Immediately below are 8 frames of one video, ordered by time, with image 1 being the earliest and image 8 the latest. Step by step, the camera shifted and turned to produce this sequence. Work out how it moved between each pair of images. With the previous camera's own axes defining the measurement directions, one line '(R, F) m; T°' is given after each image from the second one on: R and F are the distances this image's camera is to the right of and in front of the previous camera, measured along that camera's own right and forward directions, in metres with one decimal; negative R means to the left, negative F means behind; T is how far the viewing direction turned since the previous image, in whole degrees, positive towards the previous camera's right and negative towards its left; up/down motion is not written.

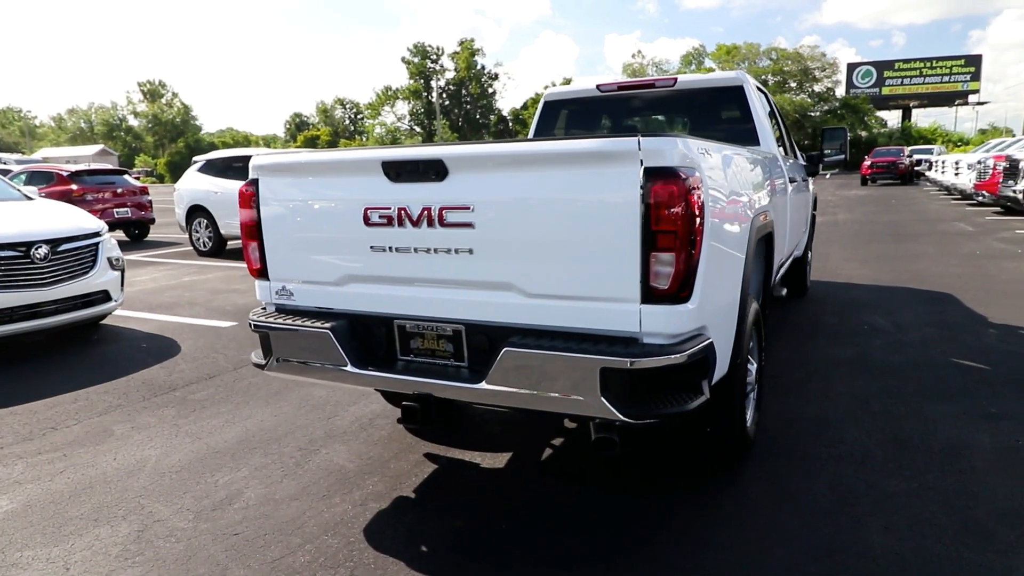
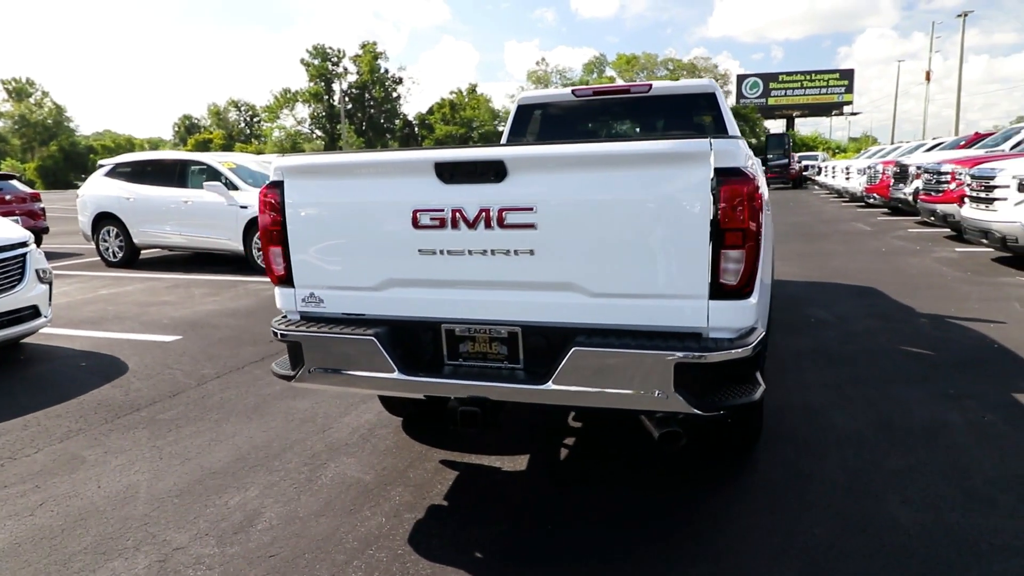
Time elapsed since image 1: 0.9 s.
(-0.6, 0.0) m; +8°
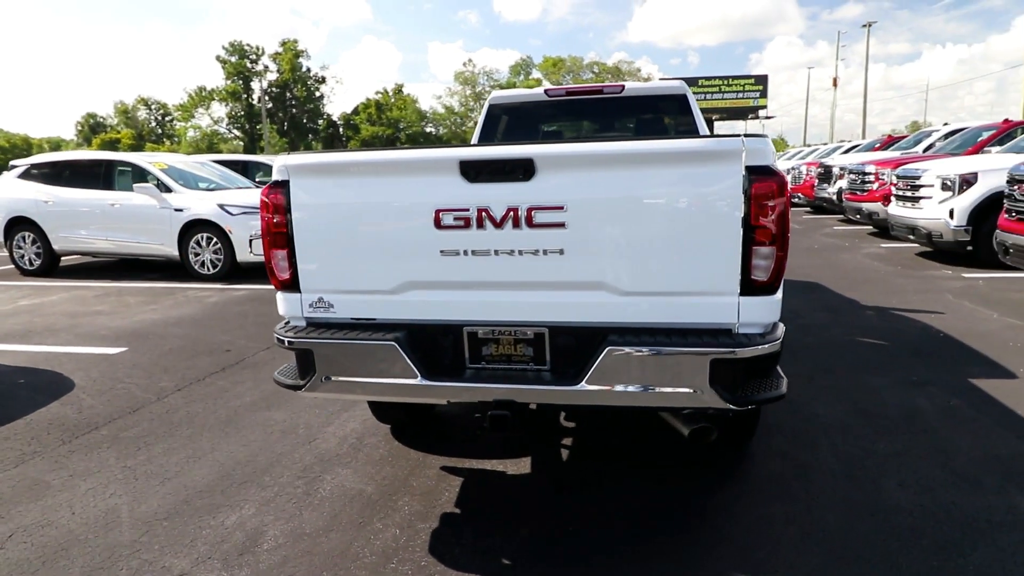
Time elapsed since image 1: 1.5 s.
(-0.4, +0.1) m; +6°
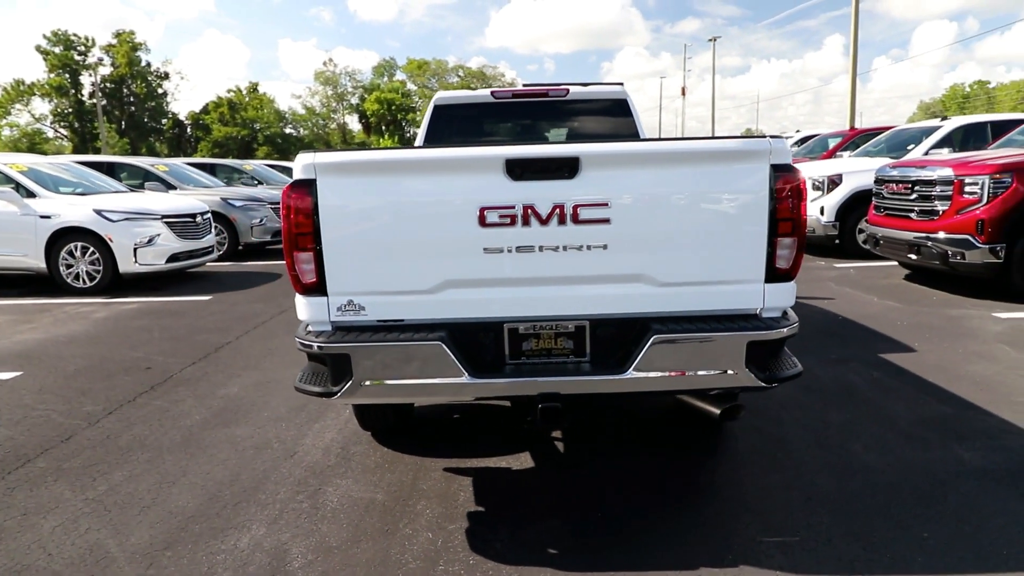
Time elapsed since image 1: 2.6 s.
(-0.7, 0.0) m; +11°
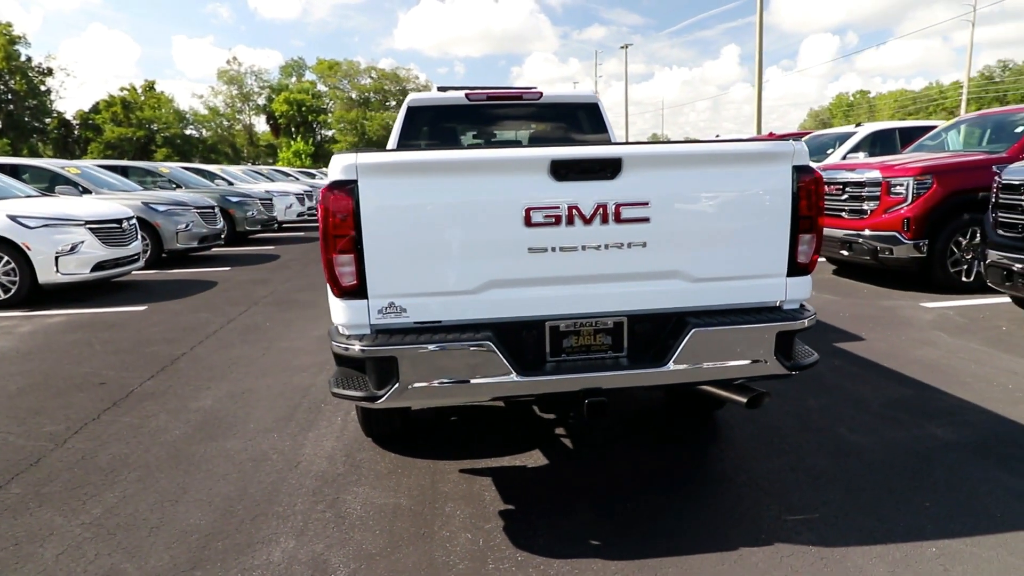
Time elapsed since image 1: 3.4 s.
(-0.5, 0.0) m; +7°
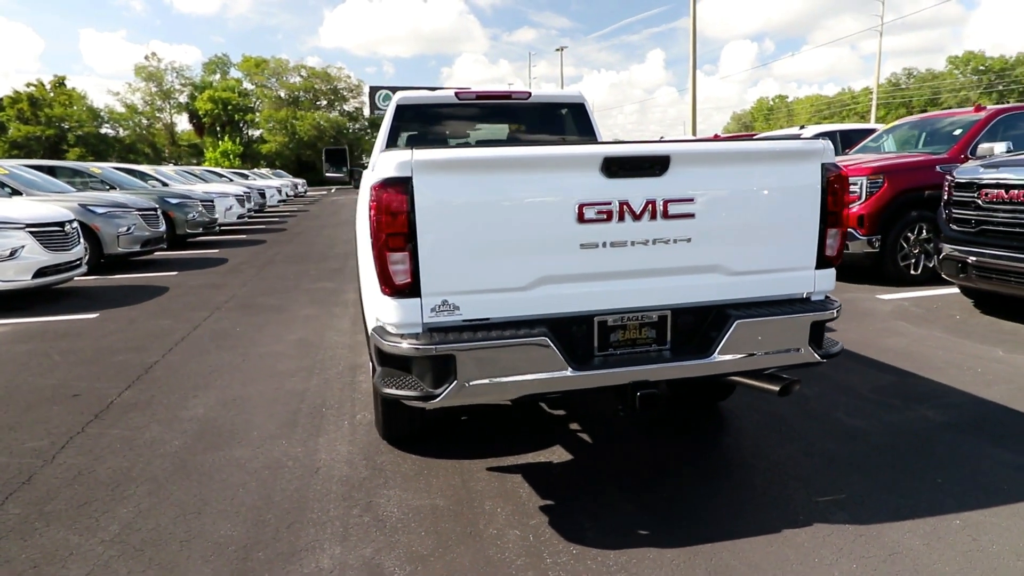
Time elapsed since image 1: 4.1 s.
(-0.5, 0.0) m; +6°
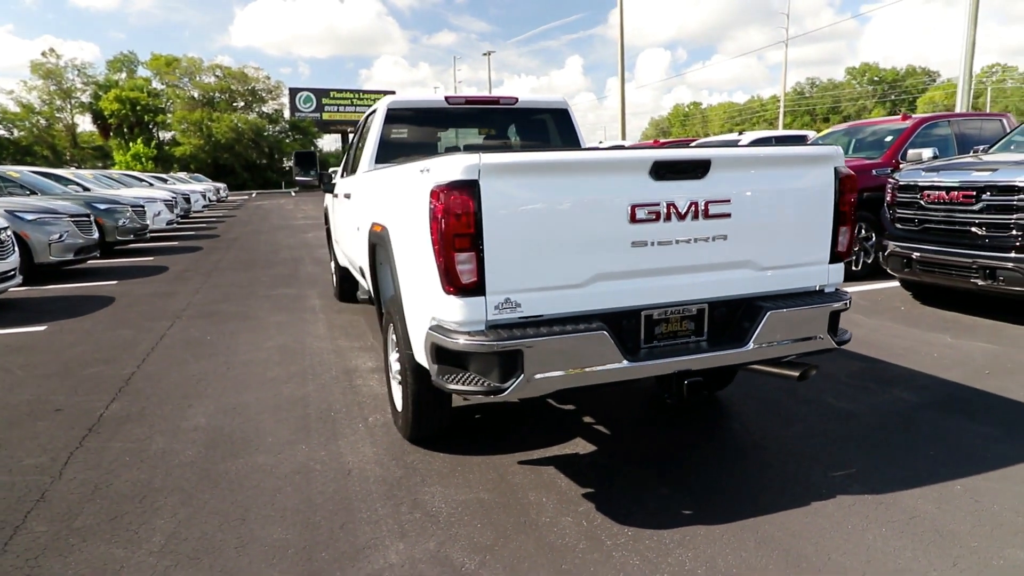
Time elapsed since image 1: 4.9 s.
(-0.6, -0.1) m; +6°
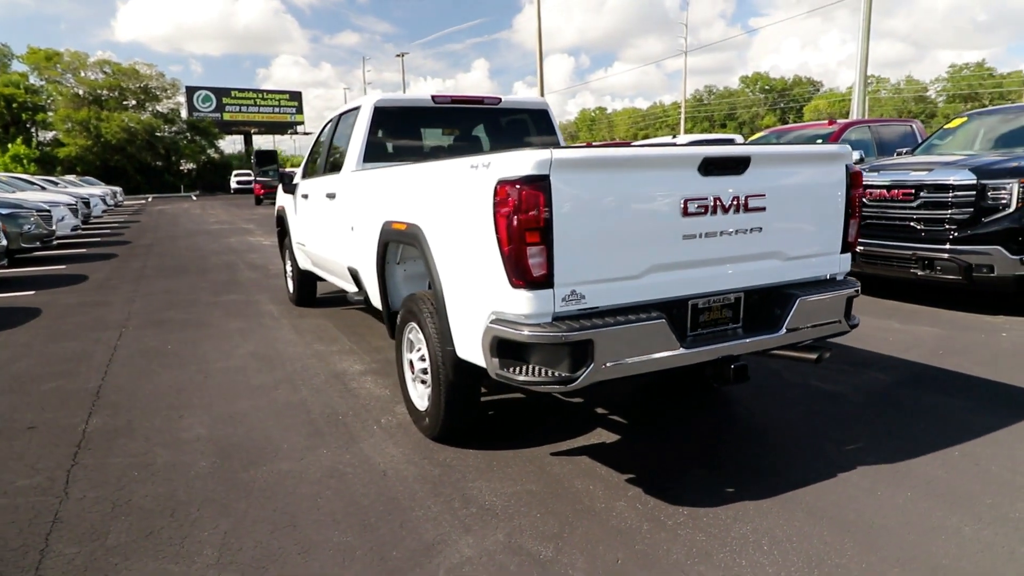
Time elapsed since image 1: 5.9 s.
(-0.7, 0.0) m; +8°
